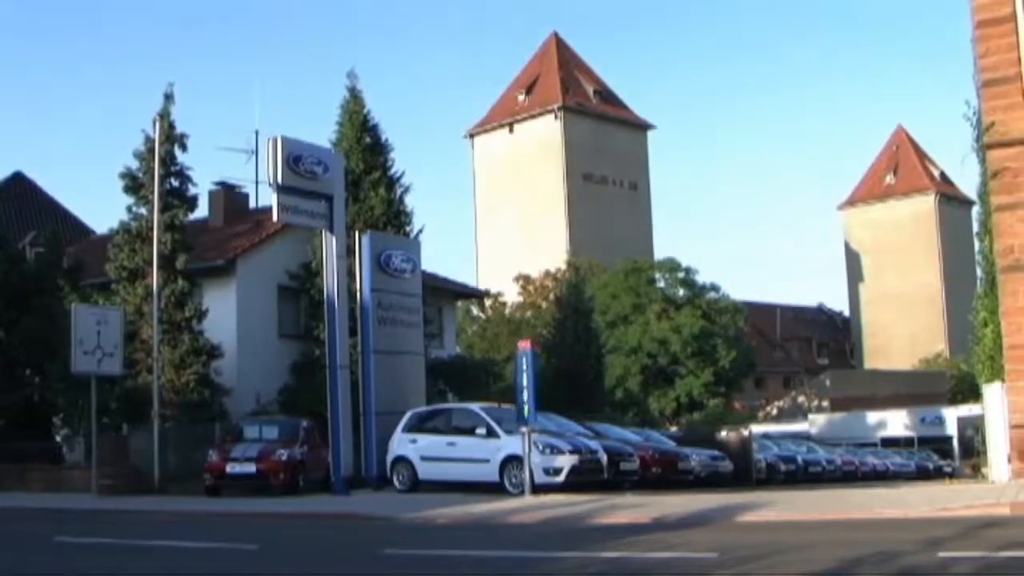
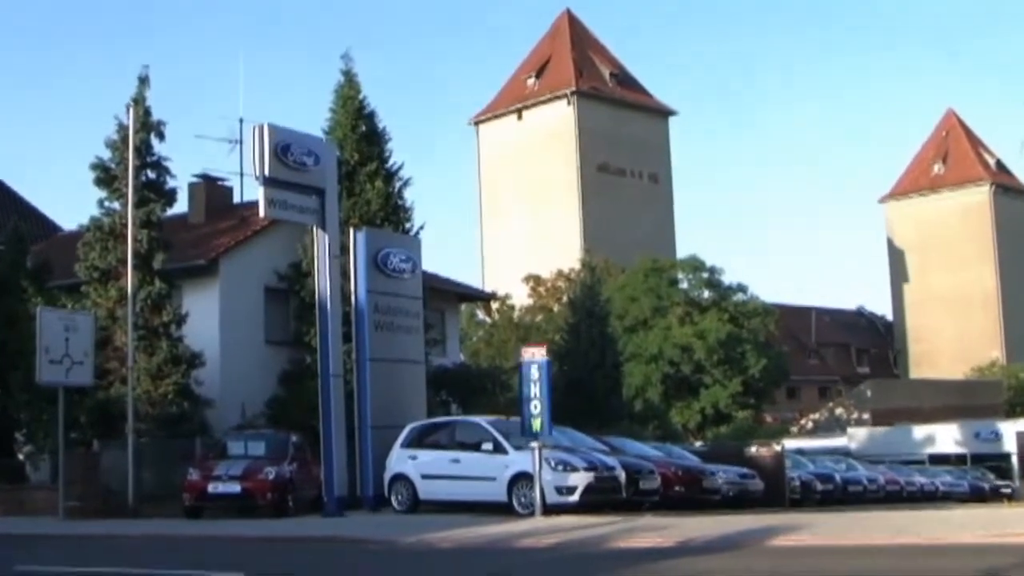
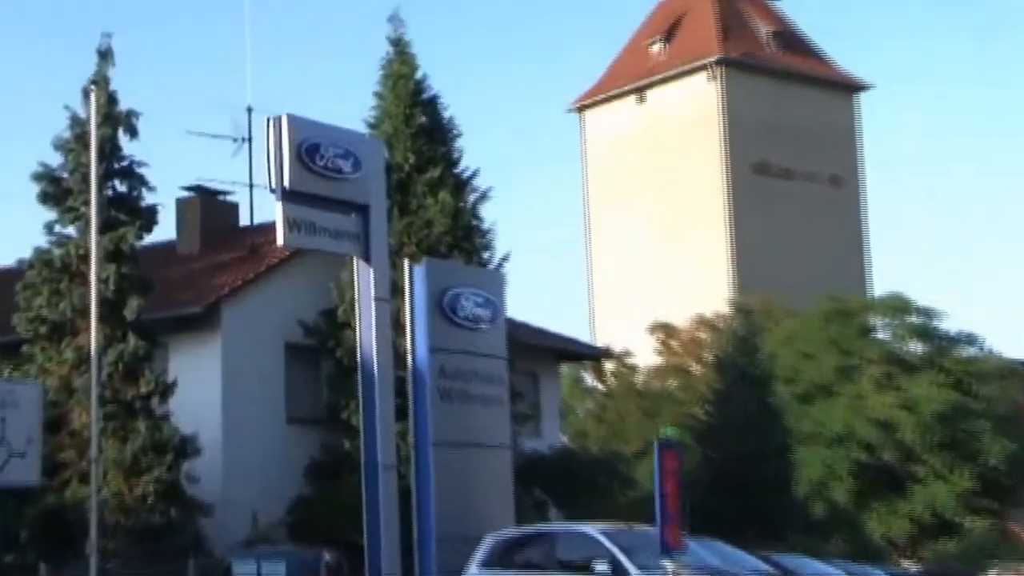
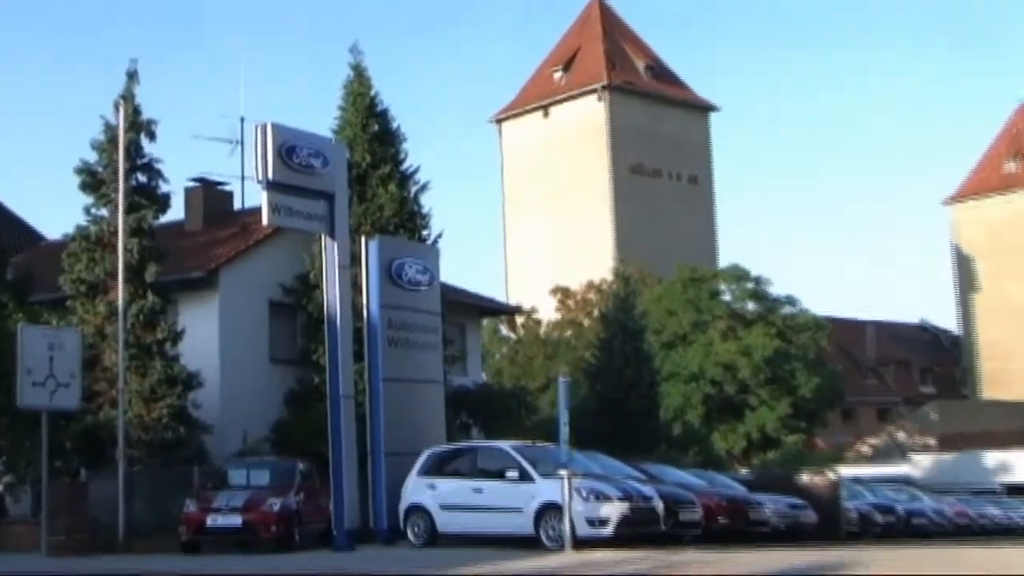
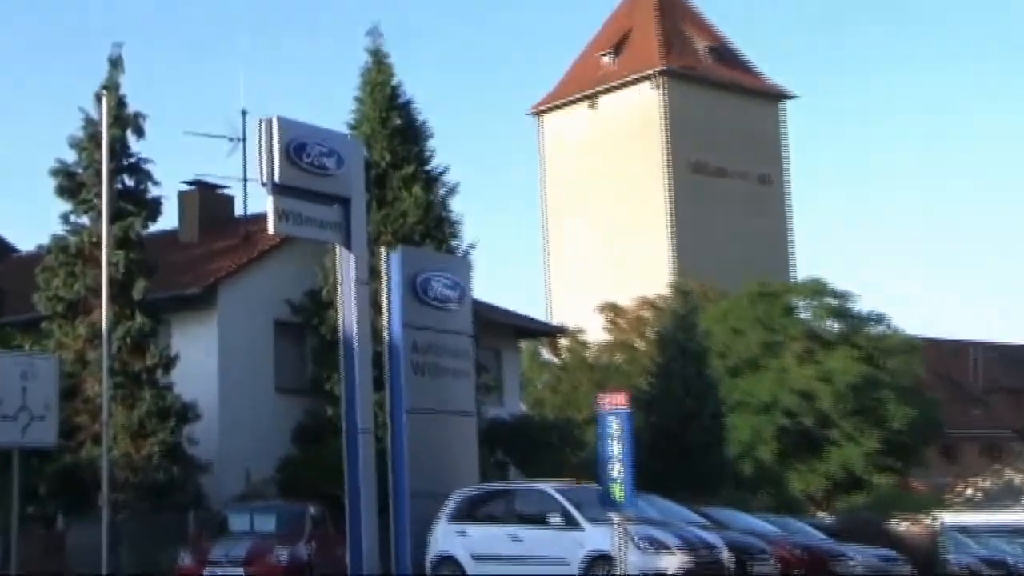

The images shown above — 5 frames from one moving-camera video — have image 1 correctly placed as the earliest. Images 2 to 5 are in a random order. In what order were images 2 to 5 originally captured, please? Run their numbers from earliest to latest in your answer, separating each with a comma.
2, 4, 5, 3
